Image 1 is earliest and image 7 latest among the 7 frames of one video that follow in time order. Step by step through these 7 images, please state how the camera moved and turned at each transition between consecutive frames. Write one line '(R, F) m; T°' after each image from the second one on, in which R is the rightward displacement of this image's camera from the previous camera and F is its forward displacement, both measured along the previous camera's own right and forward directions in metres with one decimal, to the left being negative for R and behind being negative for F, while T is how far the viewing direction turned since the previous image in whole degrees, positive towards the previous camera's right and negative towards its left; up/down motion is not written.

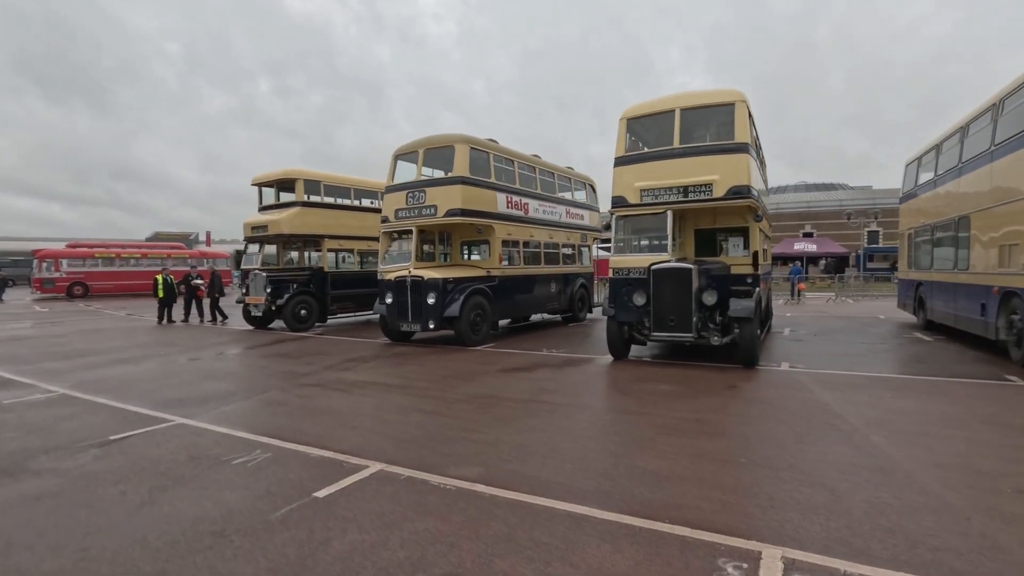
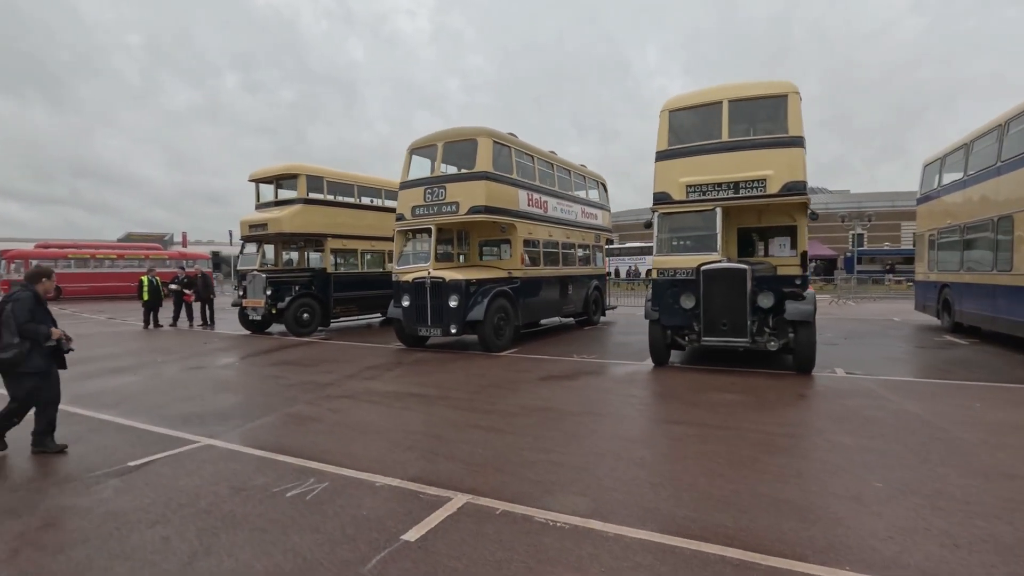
(-1.0, +0.7) m; +2°
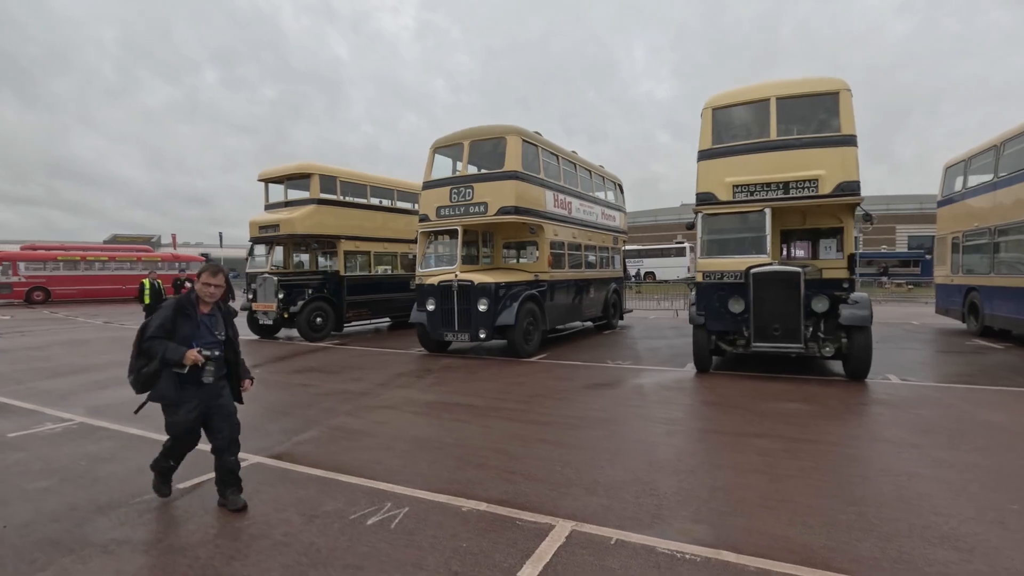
(-0.8, +0.4) m; +1°
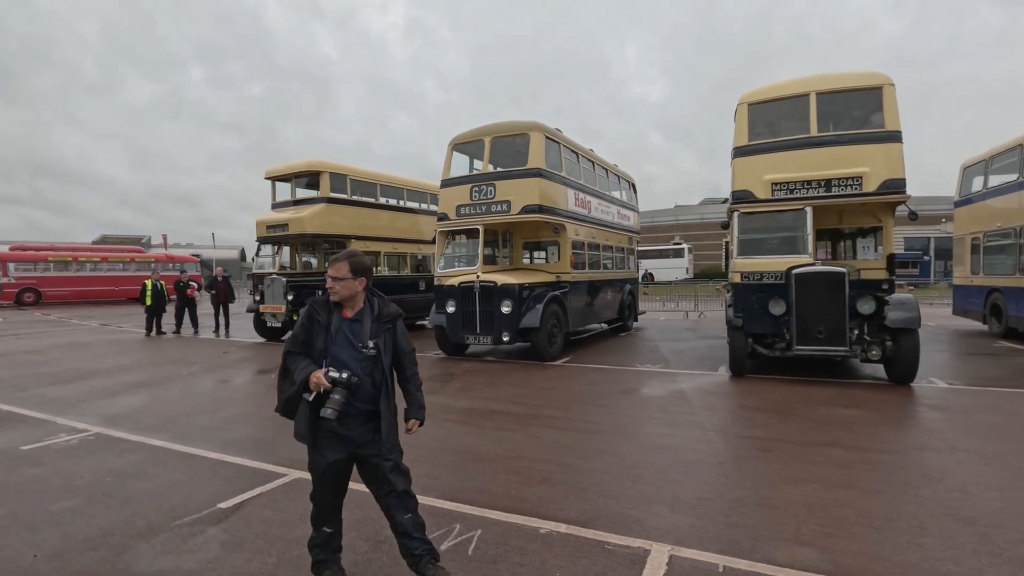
(-0.6, +0.4) m; +1°
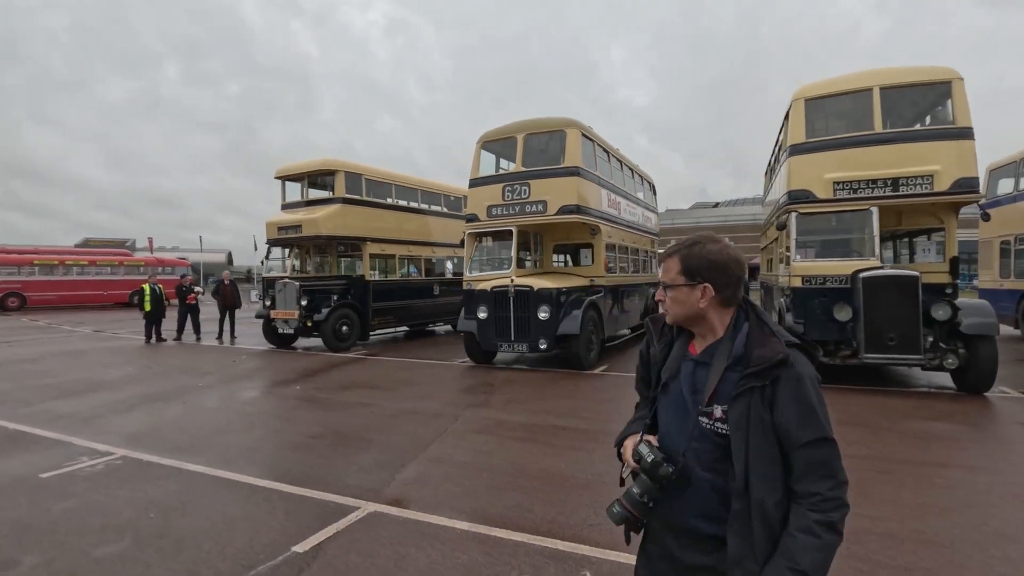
(-0.9, +0.6) m; +1°
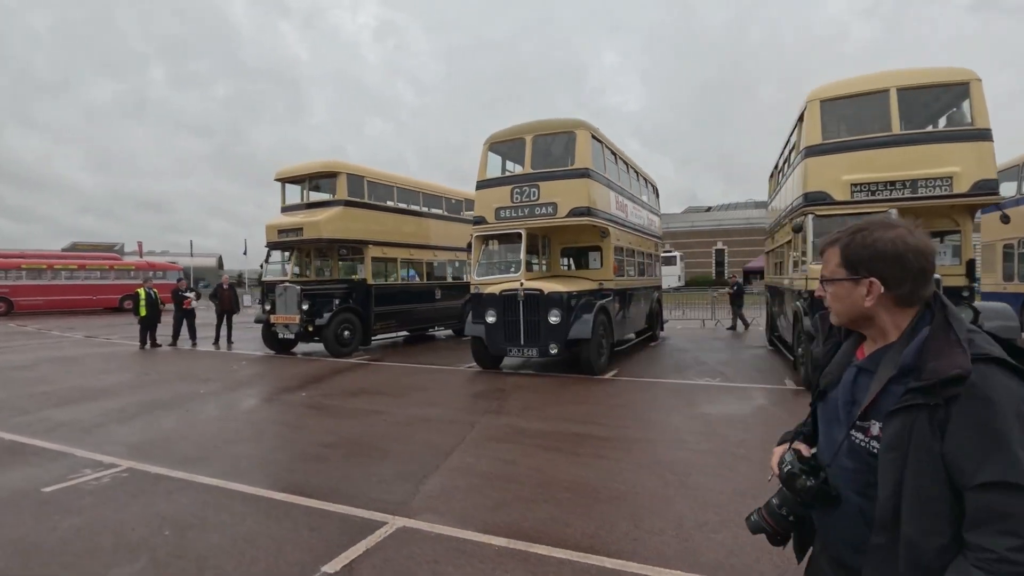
(-0.3, +0.2) m; +1°
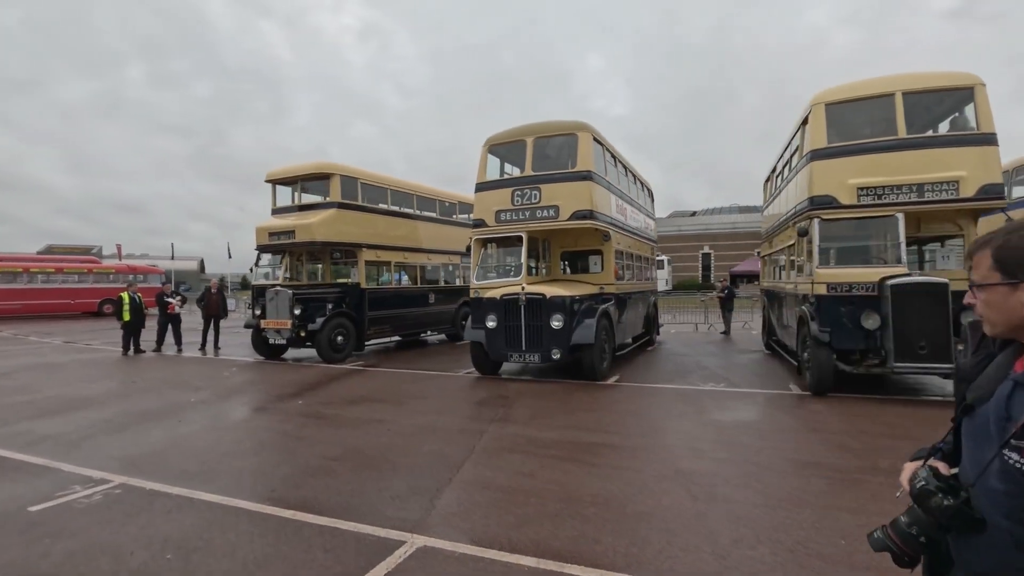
(-0.3, +0.2) m; +2°
